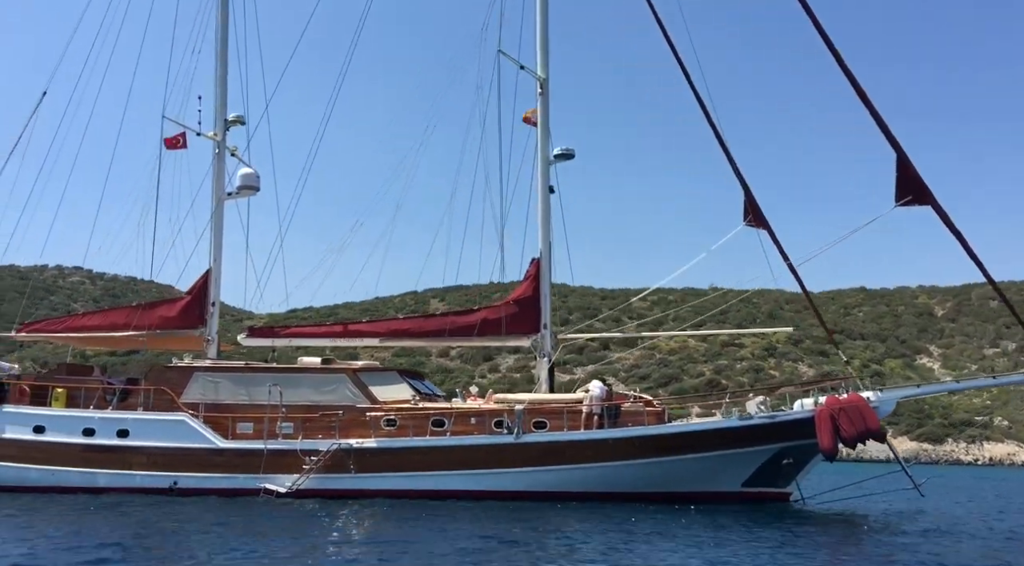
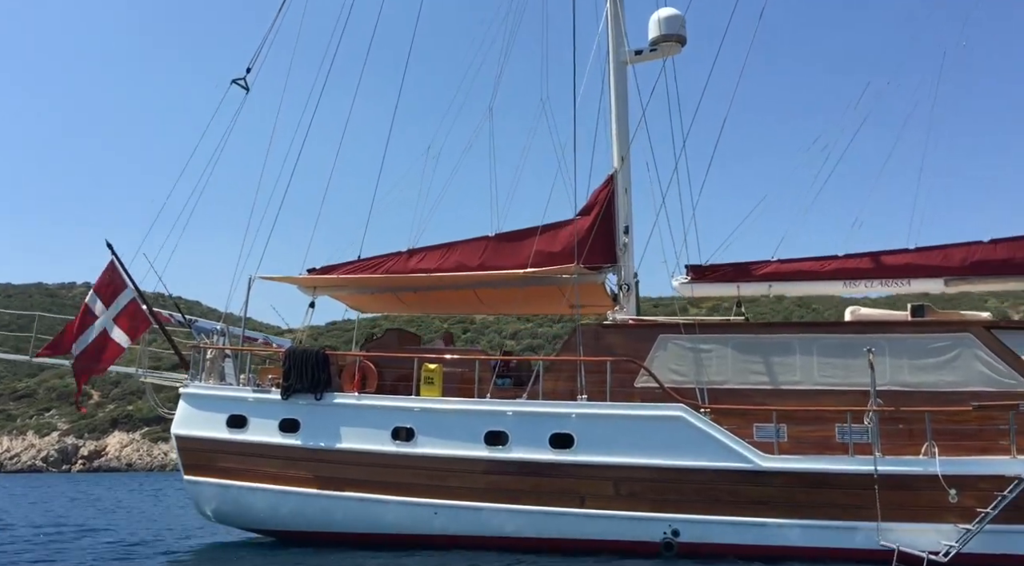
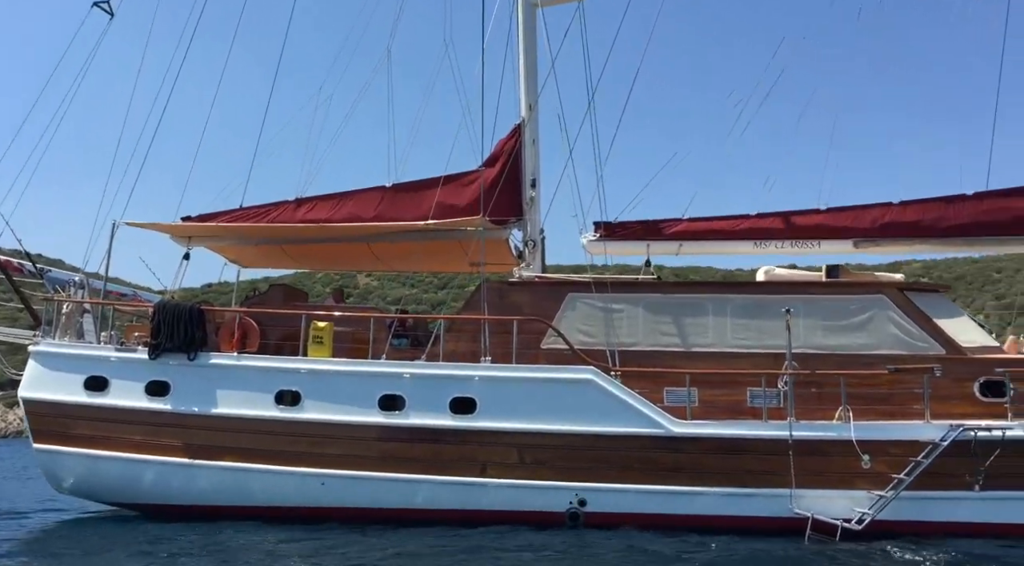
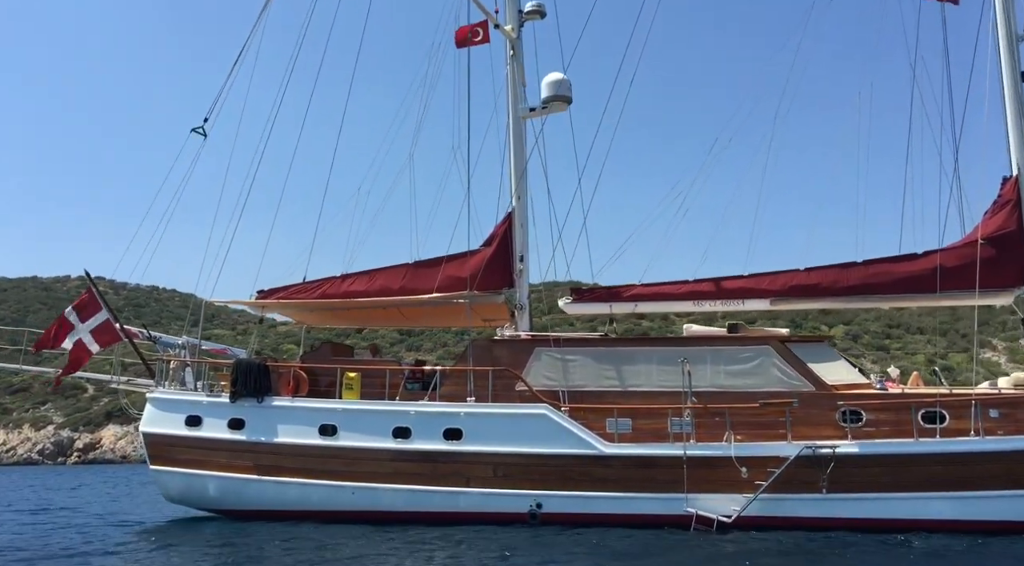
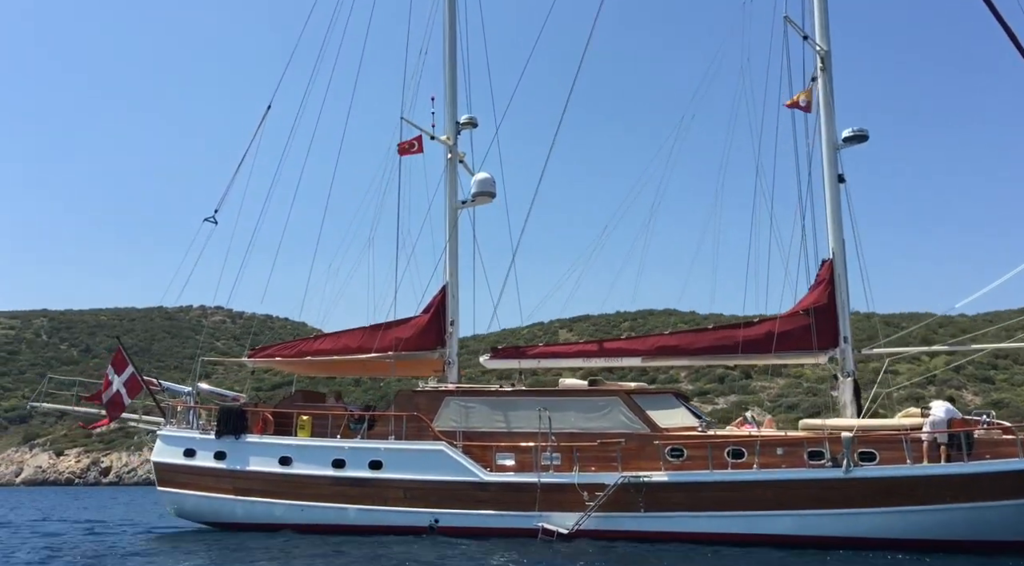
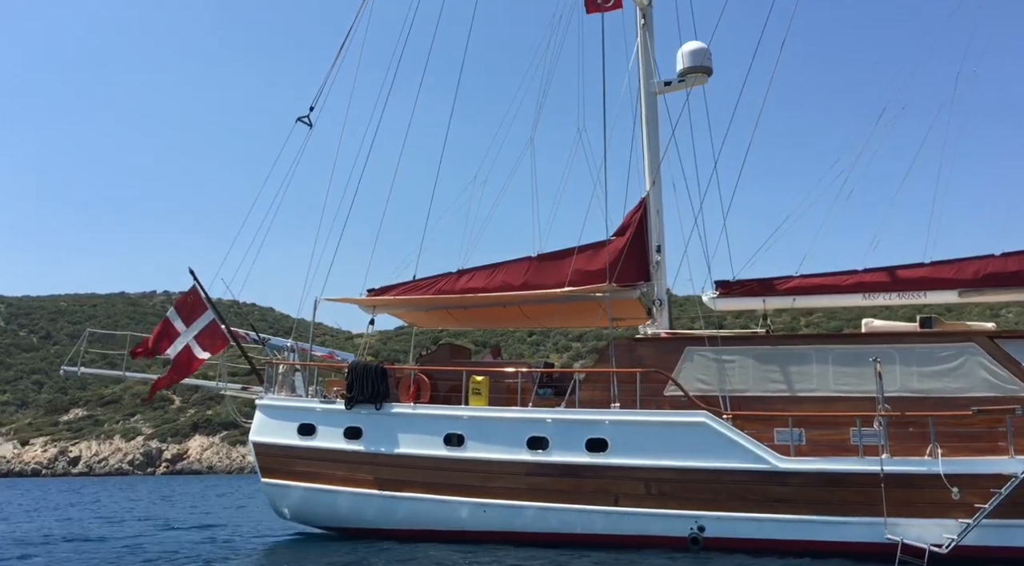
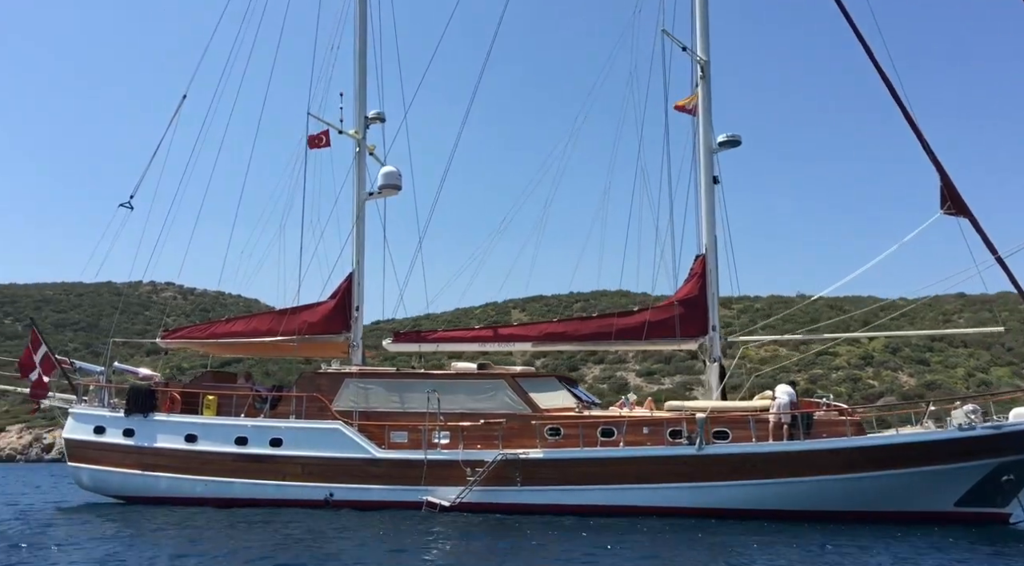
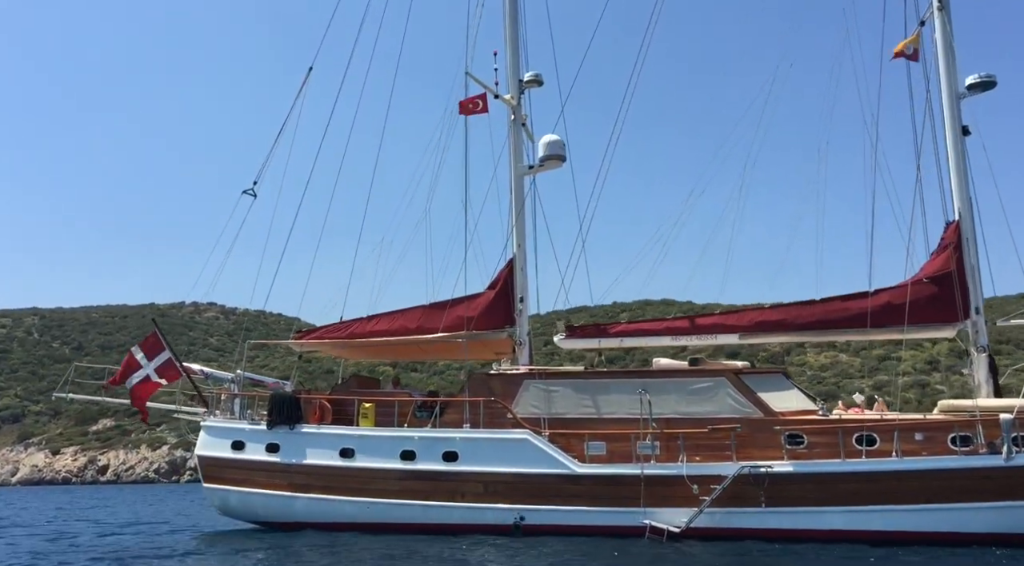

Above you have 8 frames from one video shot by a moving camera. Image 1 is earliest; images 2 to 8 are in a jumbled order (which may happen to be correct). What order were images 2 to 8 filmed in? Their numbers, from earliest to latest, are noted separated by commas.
7, 5, 8, 4, 6, 2, 3
